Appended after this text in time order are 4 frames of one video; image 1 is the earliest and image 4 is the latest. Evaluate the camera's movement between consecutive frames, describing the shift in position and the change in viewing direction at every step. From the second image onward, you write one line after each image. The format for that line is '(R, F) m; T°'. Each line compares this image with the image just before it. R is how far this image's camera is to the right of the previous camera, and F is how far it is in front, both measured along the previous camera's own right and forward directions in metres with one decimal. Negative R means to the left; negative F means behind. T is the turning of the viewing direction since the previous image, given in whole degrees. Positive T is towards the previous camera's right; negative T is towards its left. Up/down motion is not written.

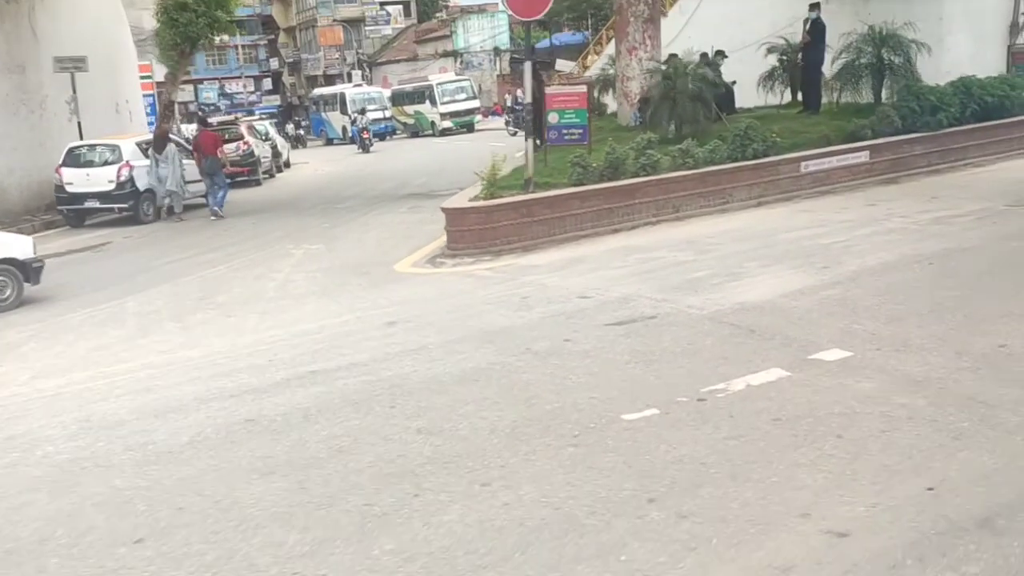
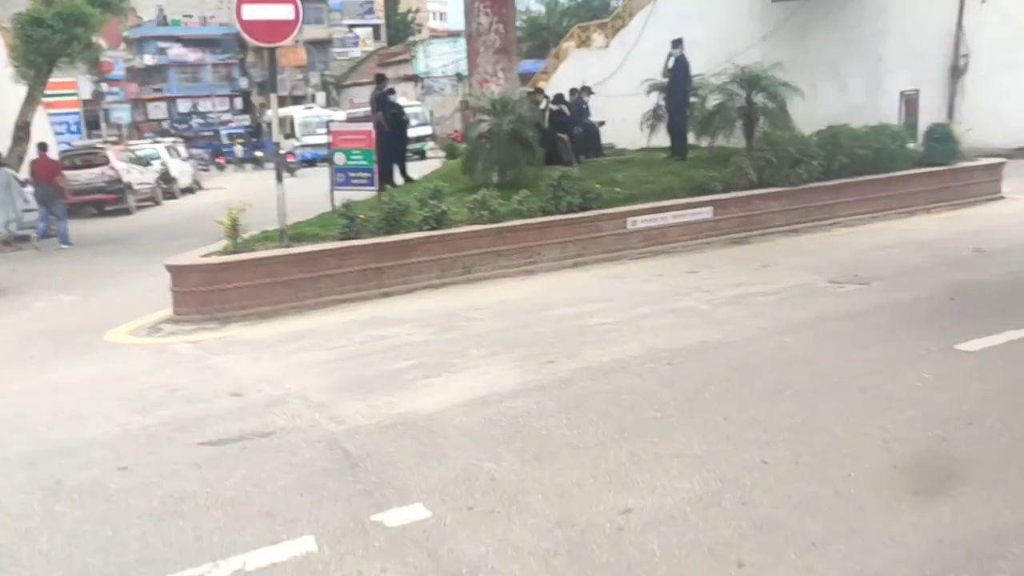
(+2.6, +1.4) m; +1°
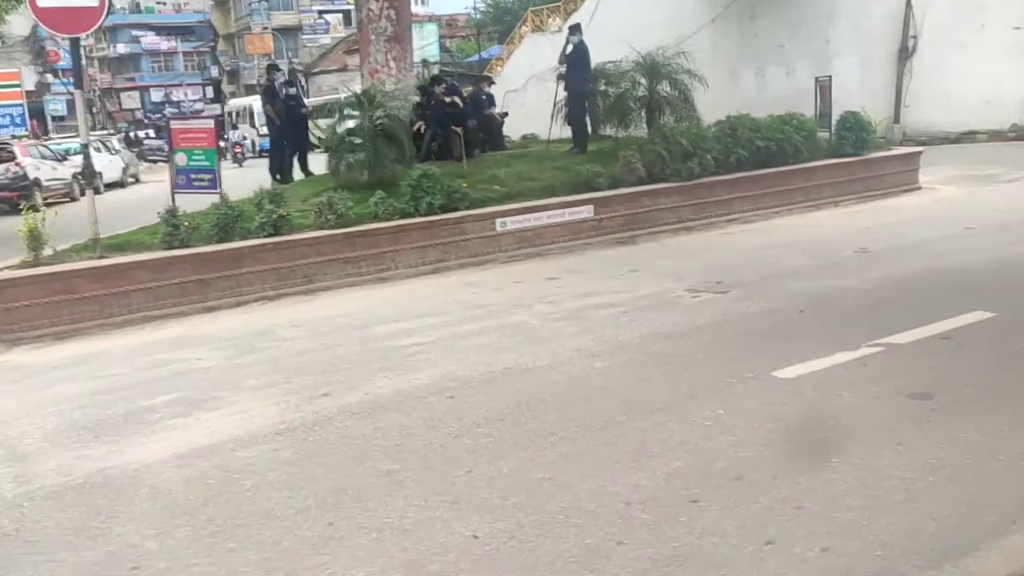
(+1.5, +0.8) m; +1°
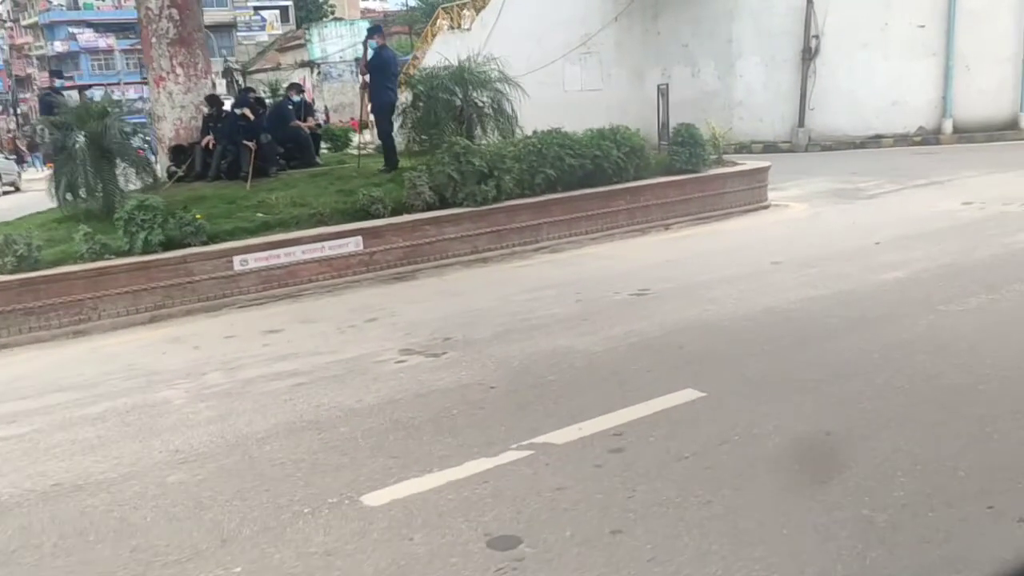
(+2.4, +1.3) m; +2°
